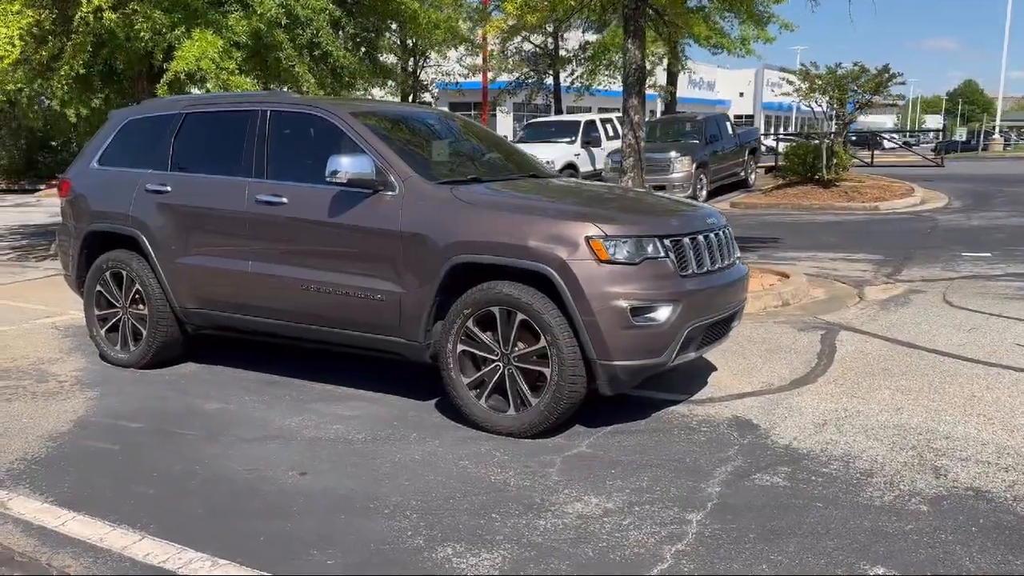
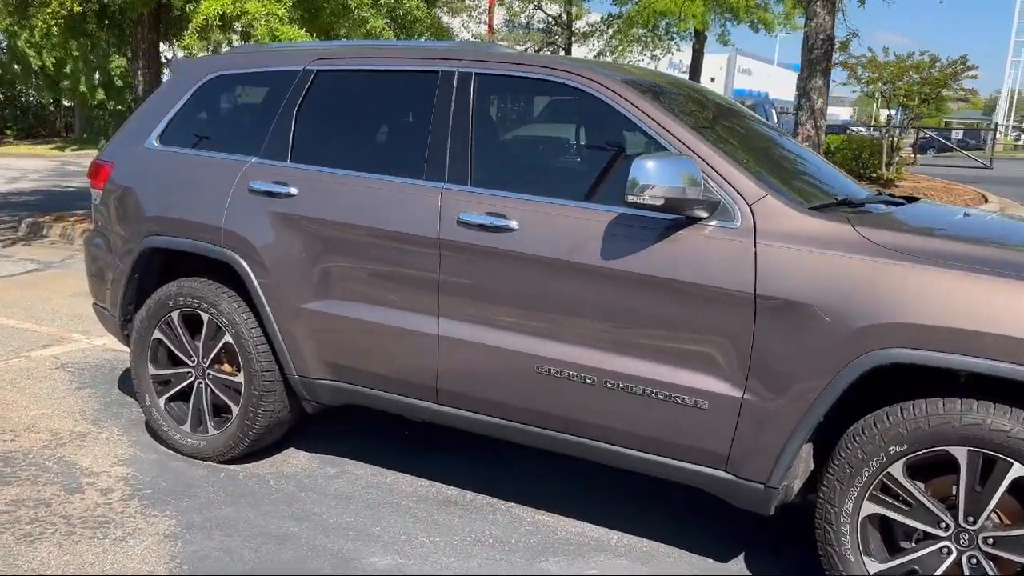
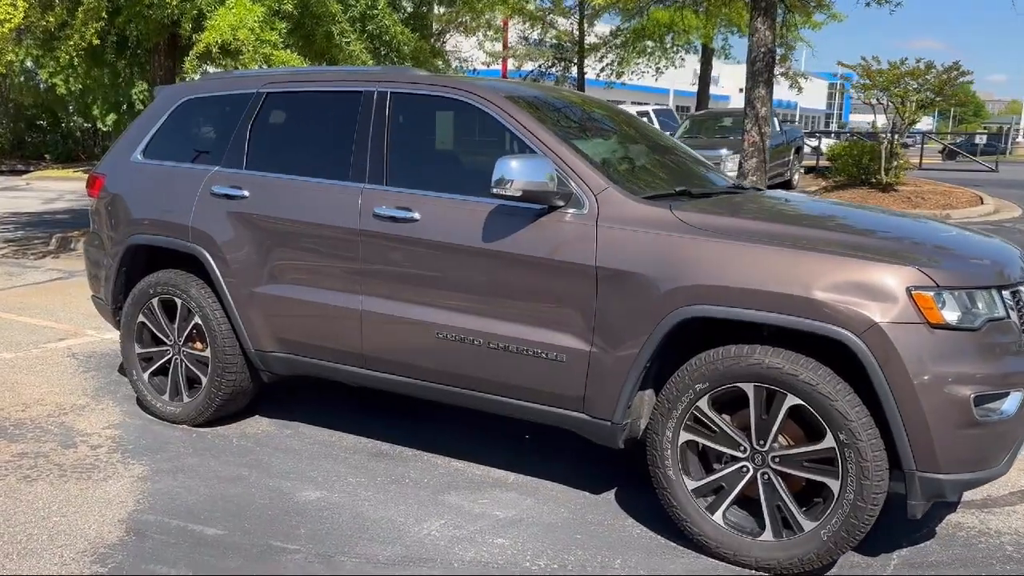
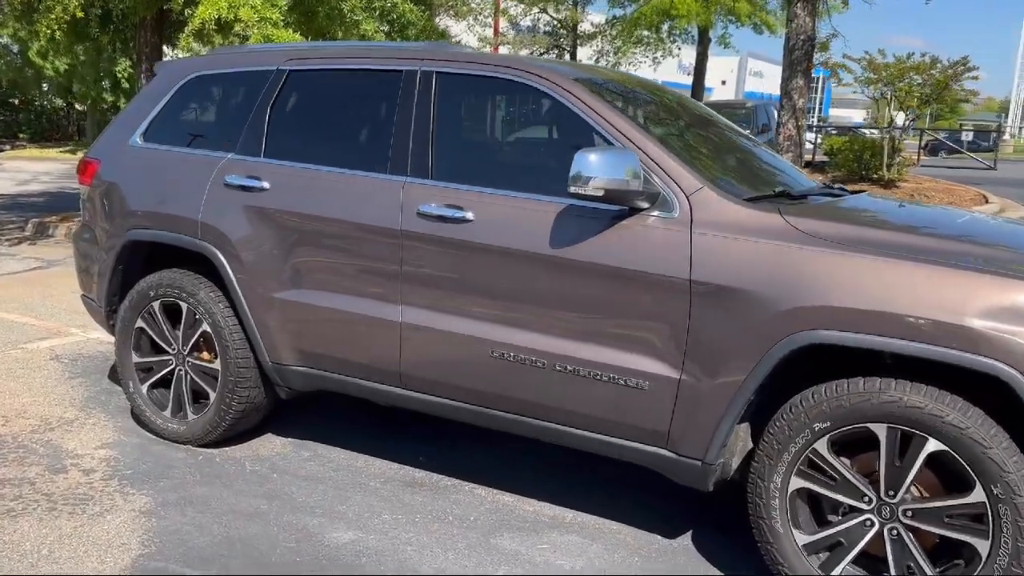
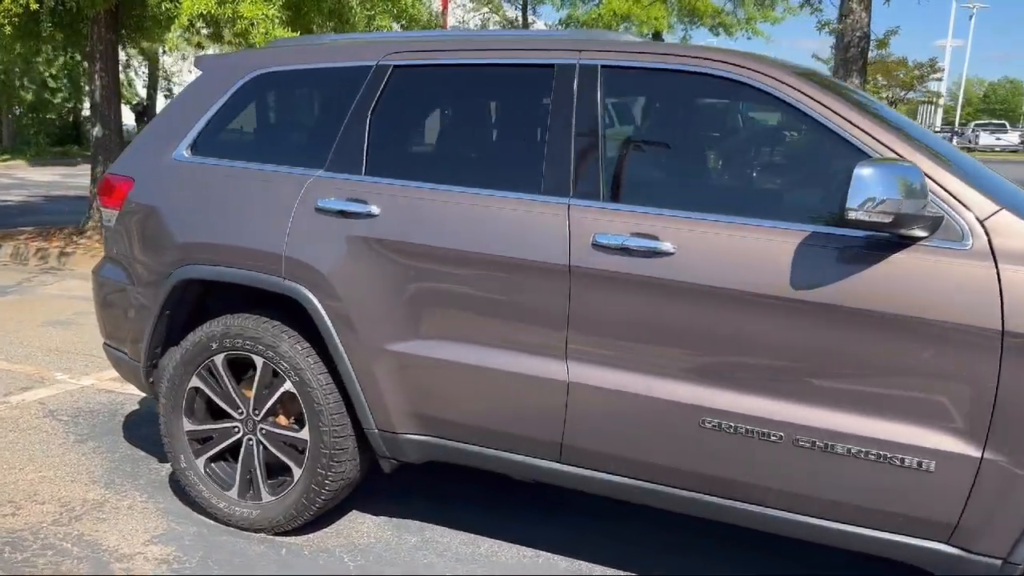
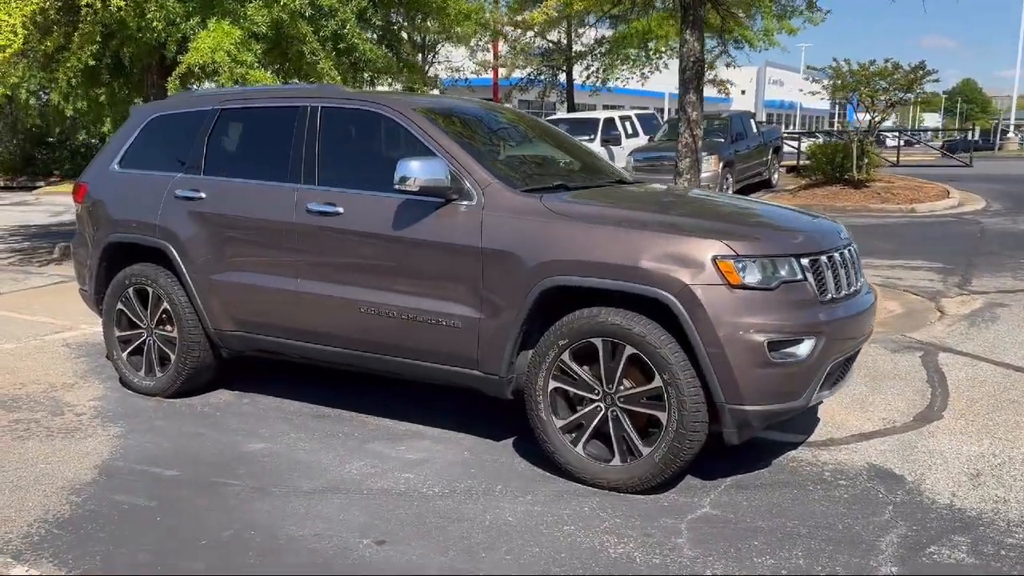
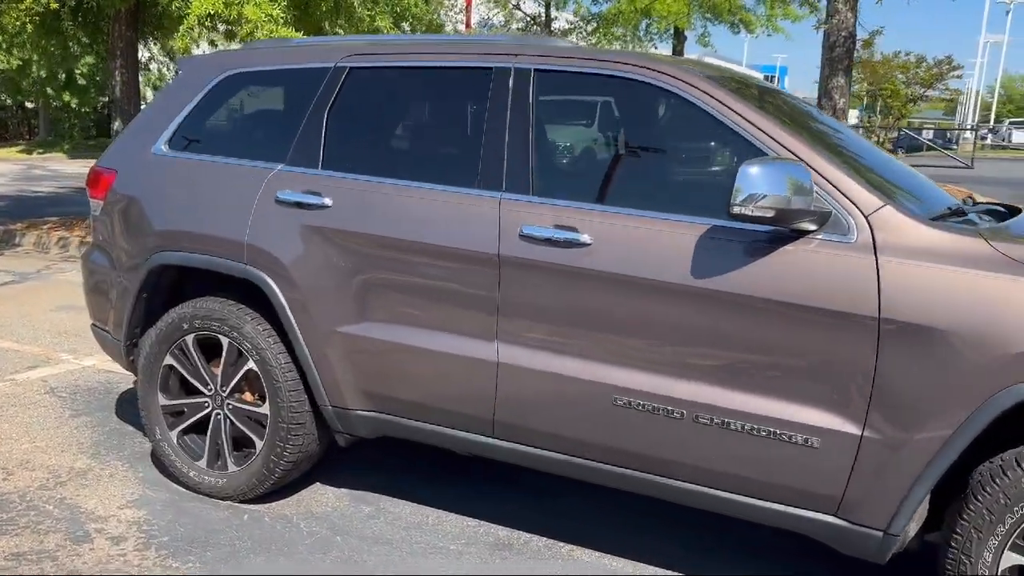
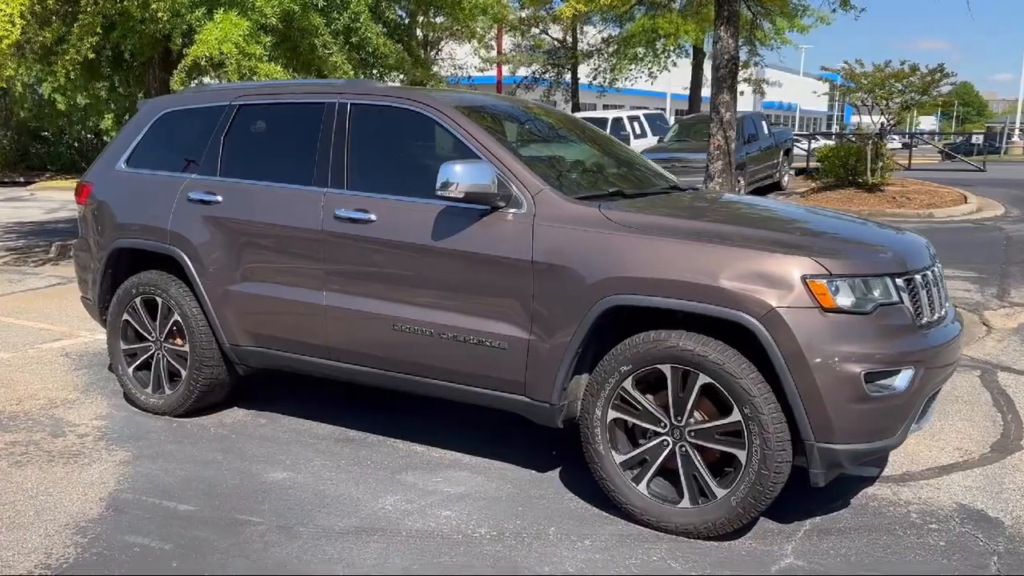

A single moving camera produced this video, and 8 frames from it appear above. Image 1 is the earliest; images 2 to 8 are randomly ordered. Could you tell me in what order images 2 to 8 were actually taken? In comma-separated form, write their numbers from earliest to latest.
6, 8, 3, 4, 2, 7, 5
